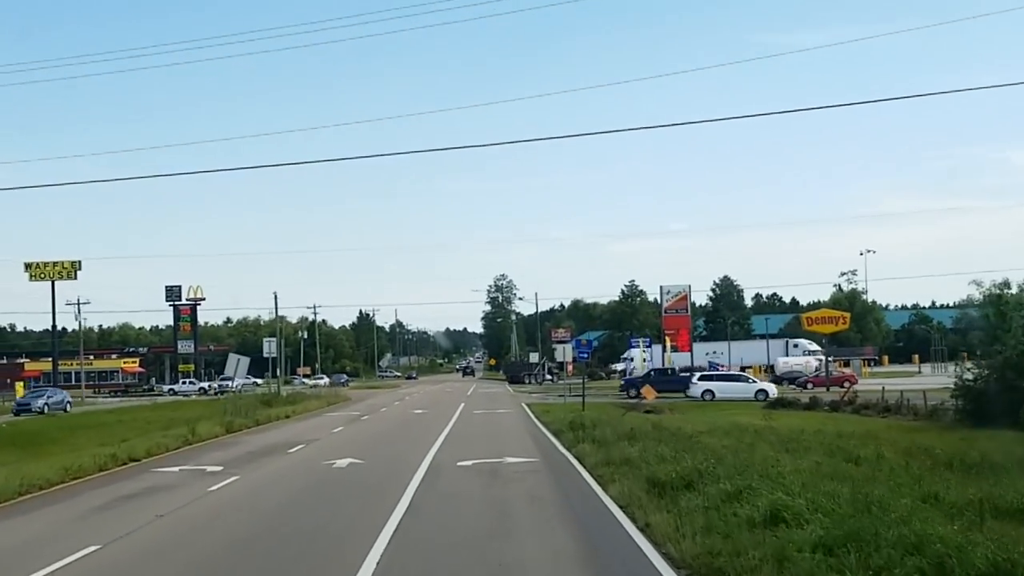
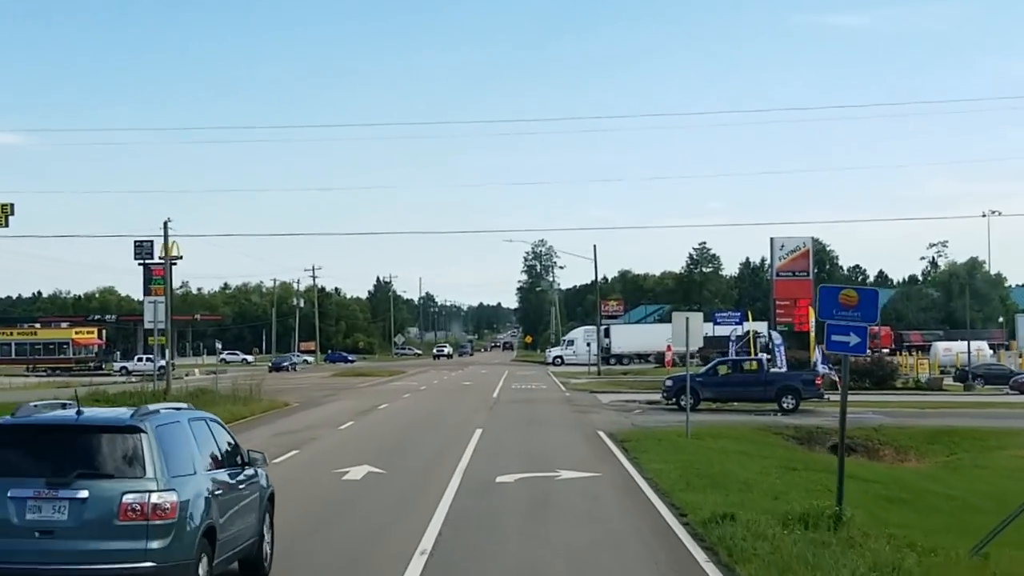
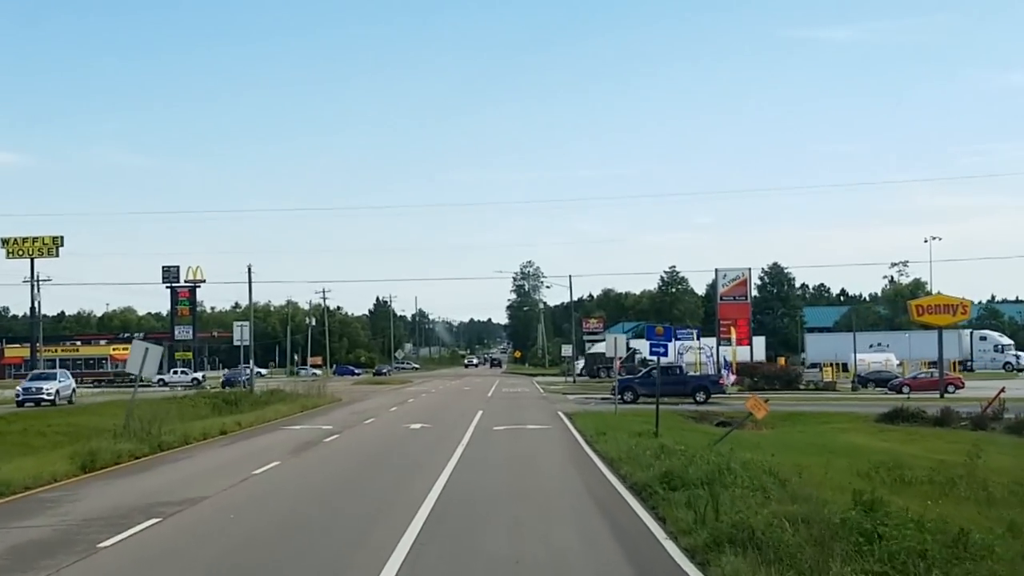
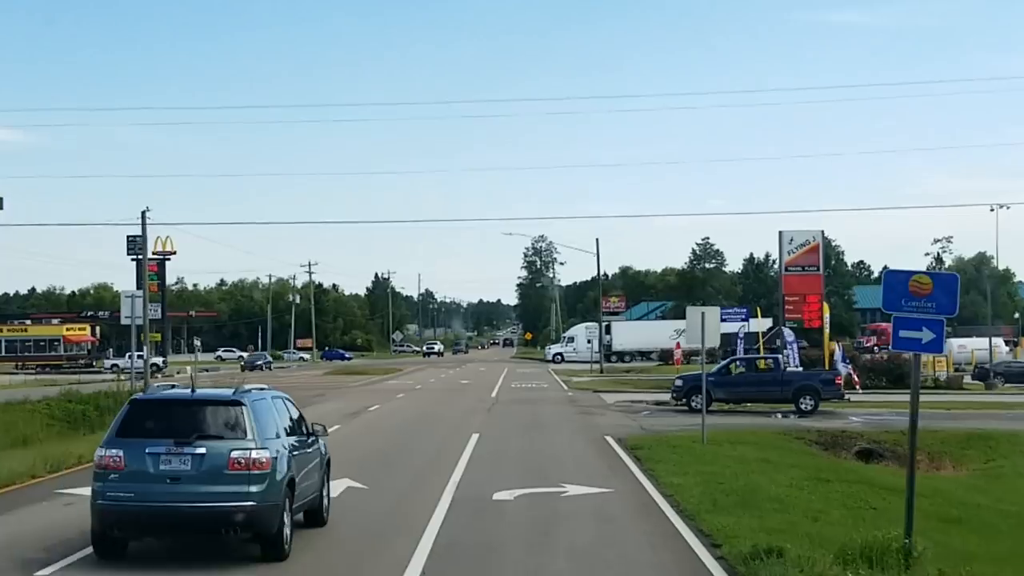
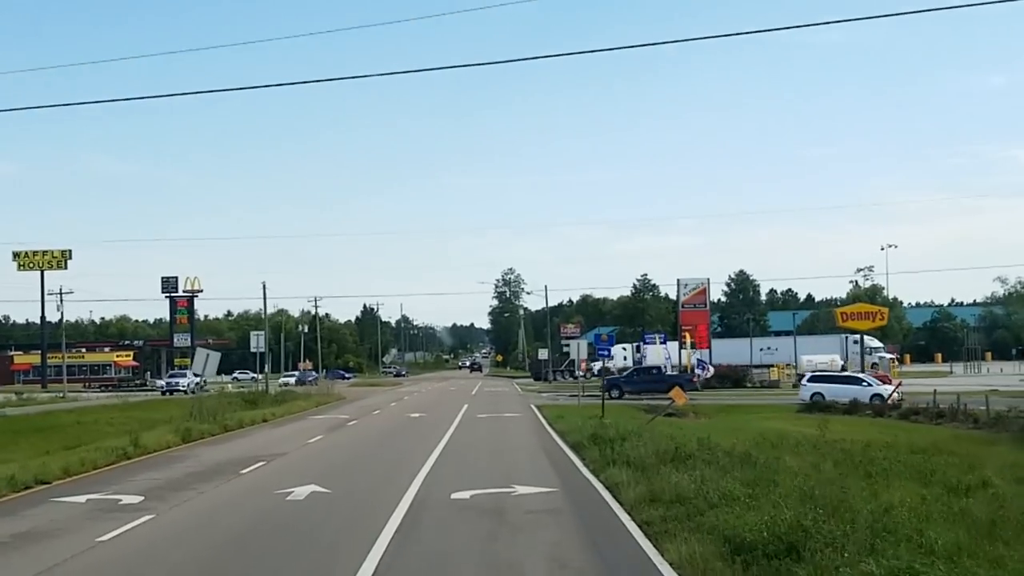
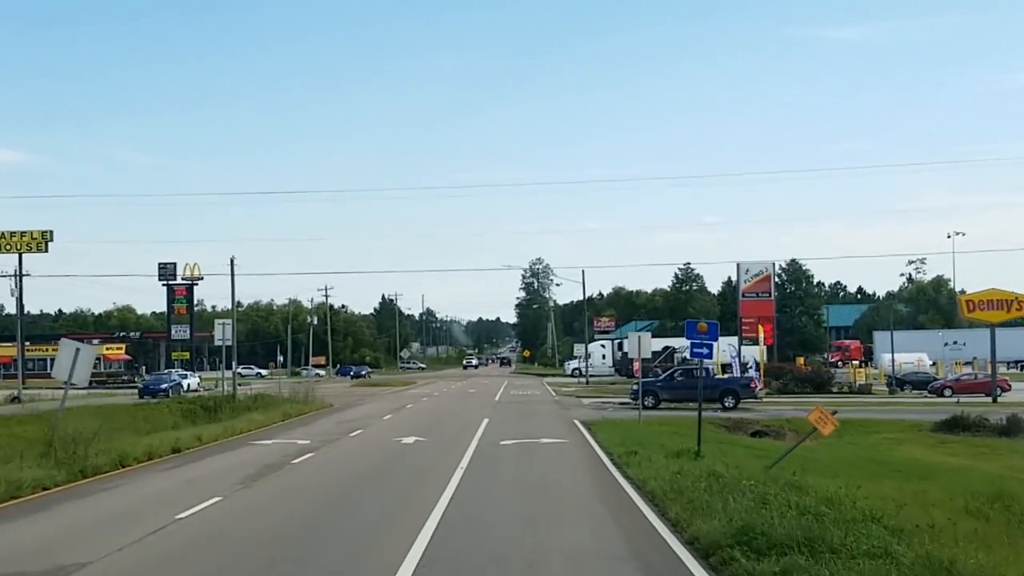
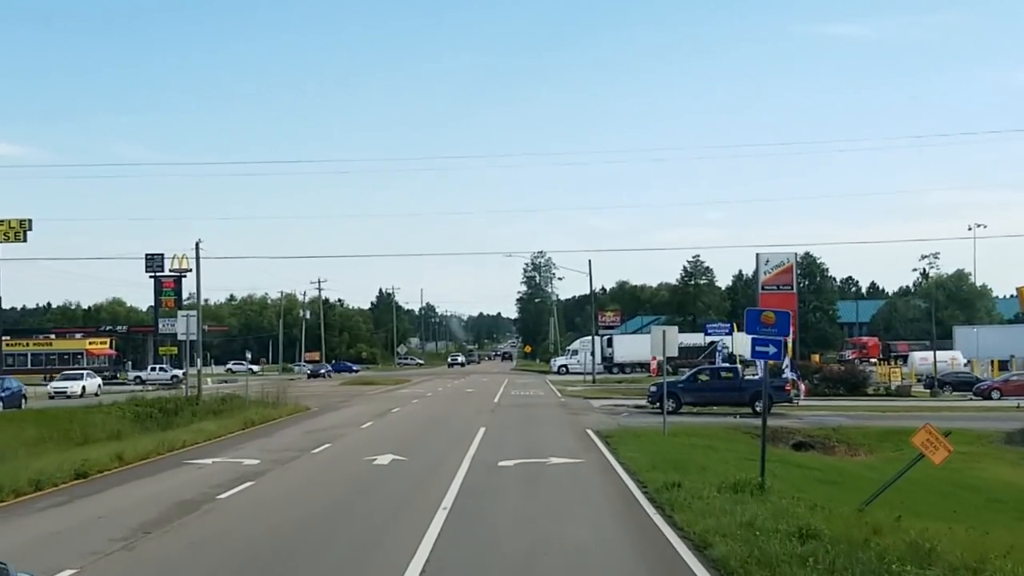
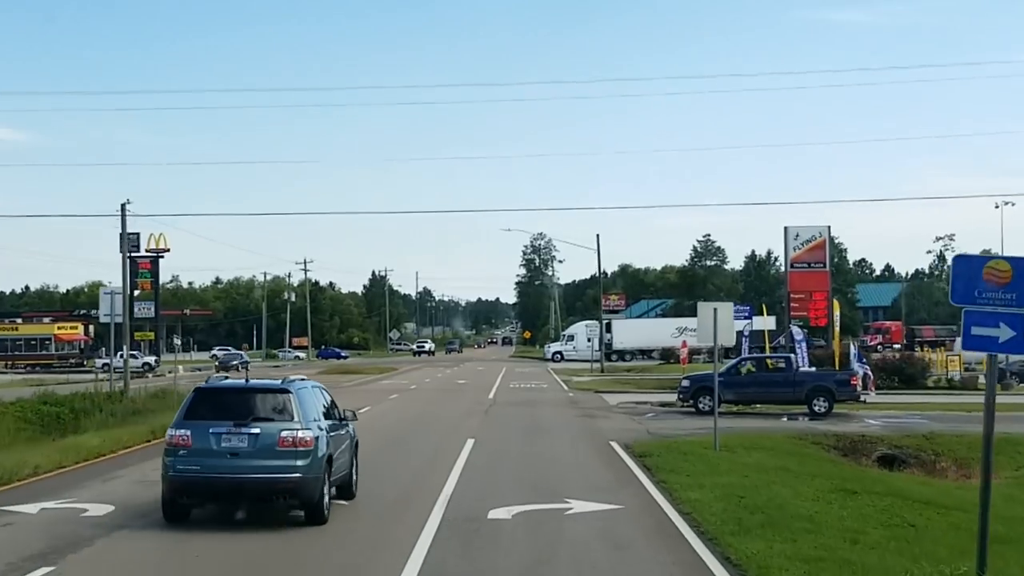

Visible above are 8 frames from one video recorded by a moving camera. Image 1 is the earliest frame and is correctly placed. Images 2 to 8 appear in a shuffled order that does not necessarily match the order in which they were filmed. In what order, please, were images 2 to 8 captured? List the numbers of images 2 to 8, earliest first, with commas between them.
5, 3, 6, 7, 2, 4, 8
